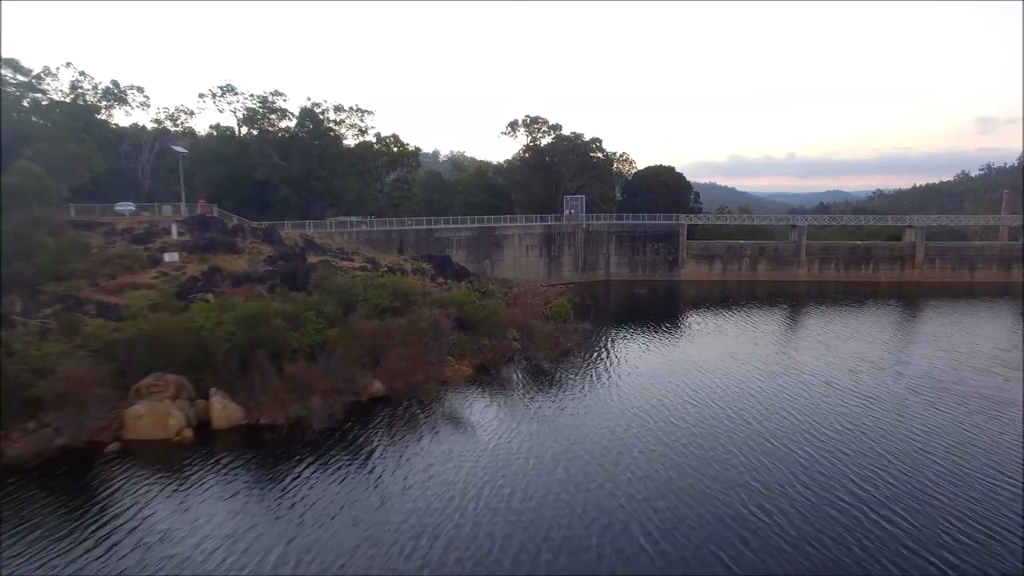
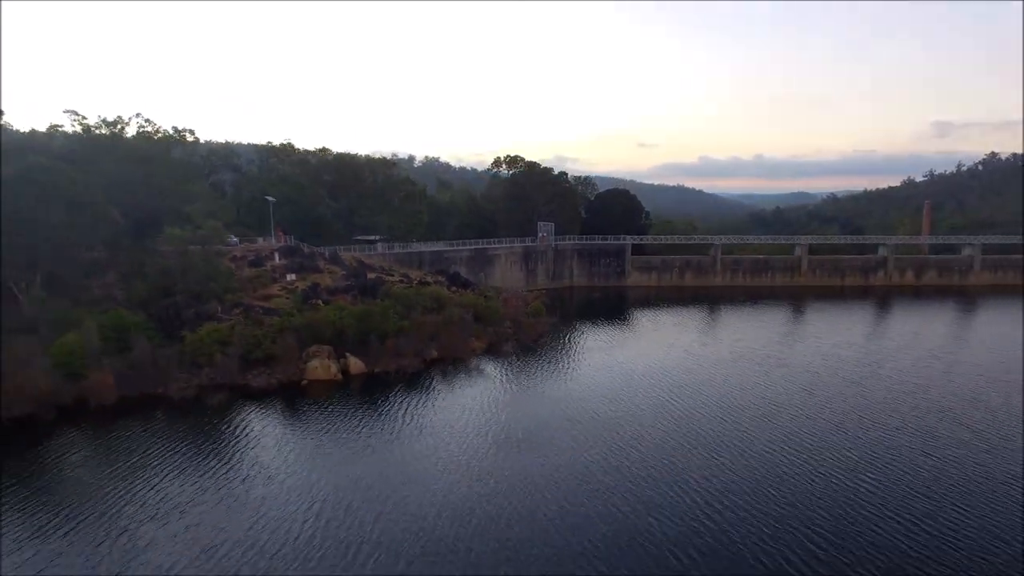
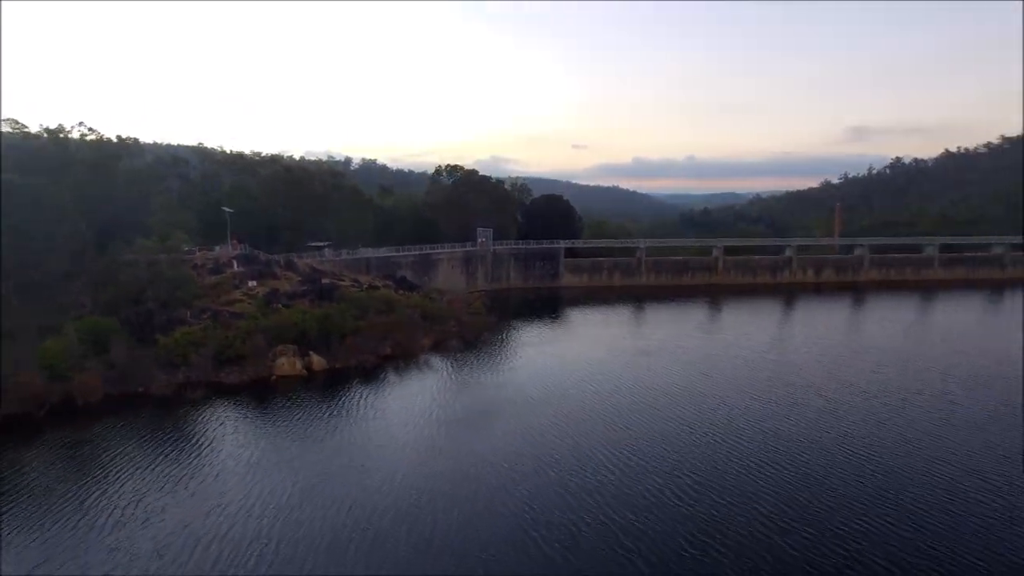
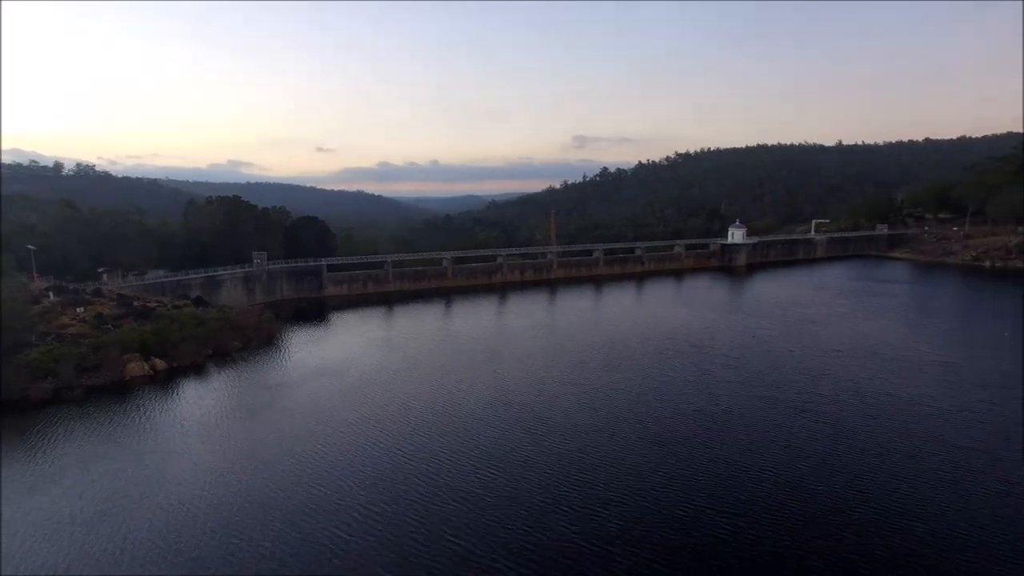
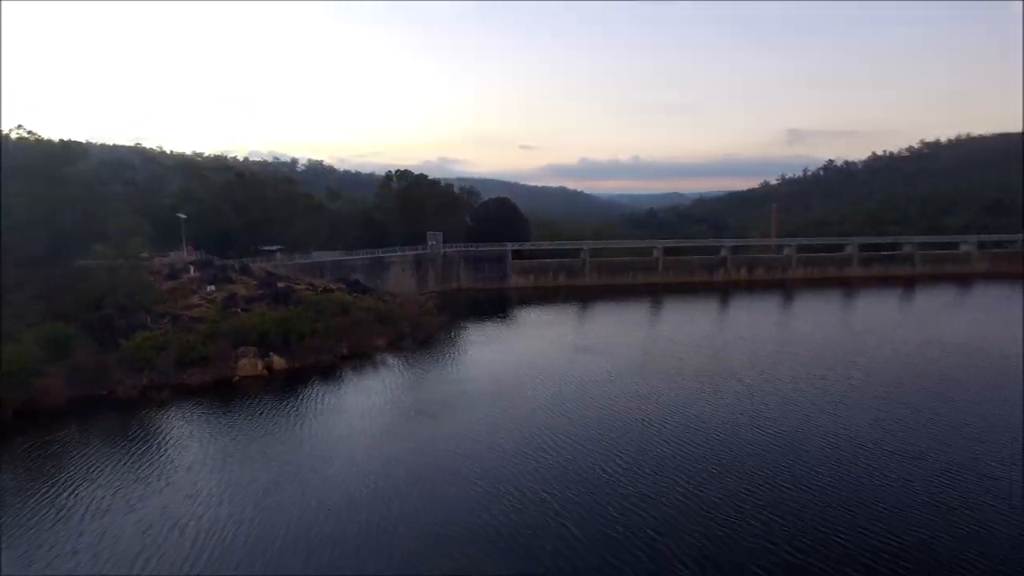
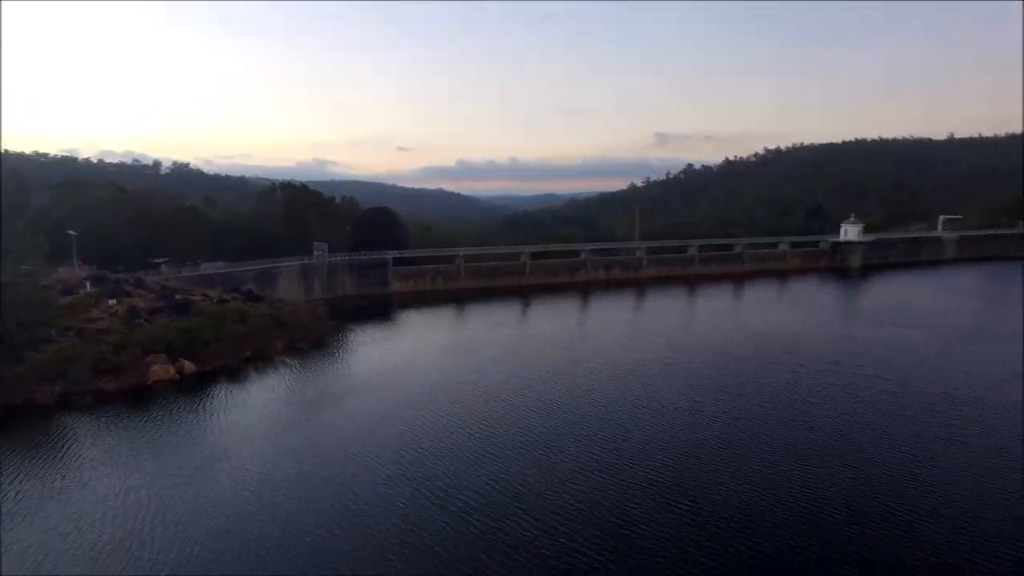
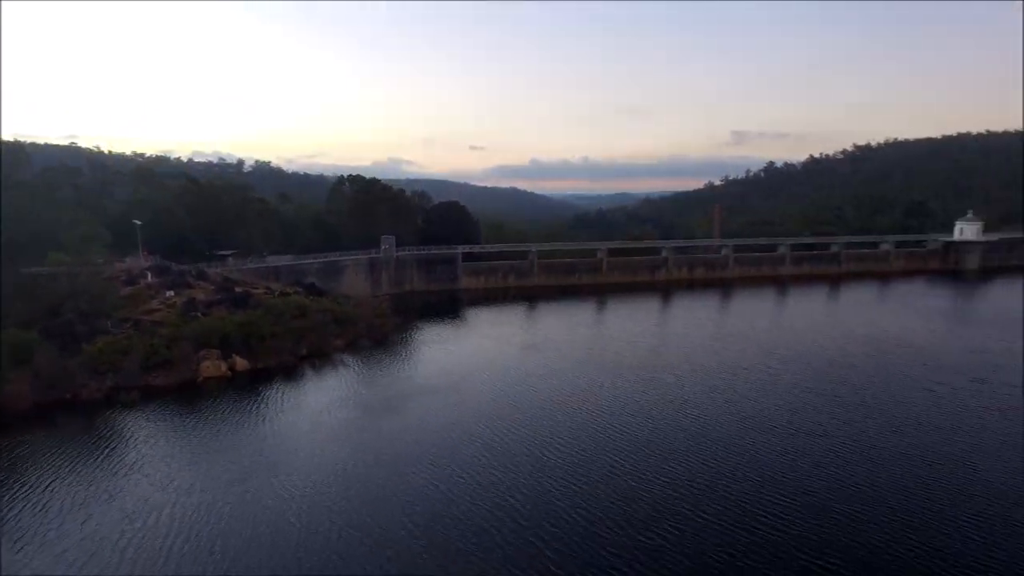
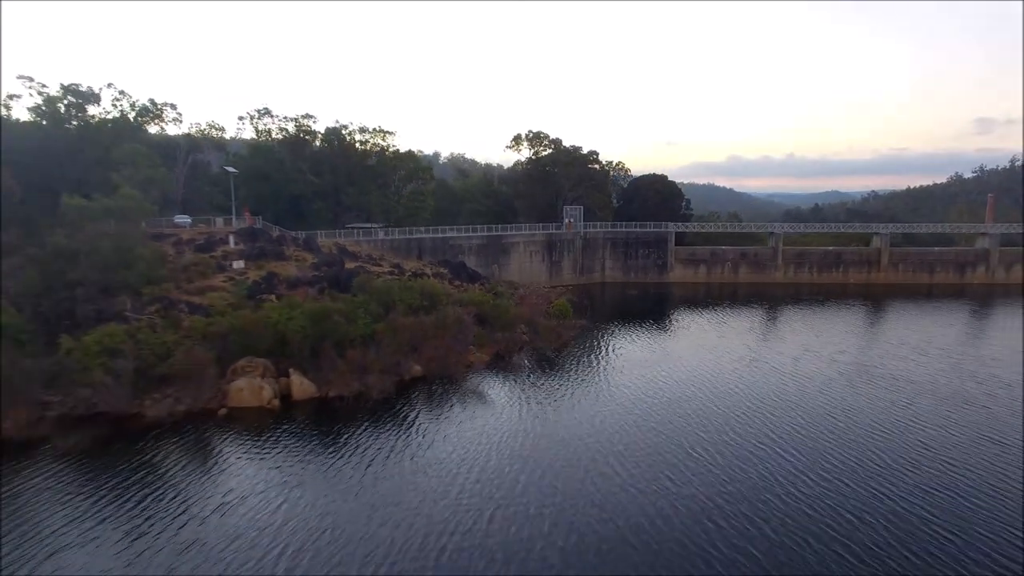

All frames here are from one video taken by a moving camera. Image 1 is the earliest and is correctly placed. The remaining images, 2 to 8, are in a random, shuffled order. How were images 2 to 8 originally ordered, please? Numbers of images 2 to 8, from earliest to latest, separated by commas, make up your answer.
8, 2, 3, 5, 7, 6, 4
